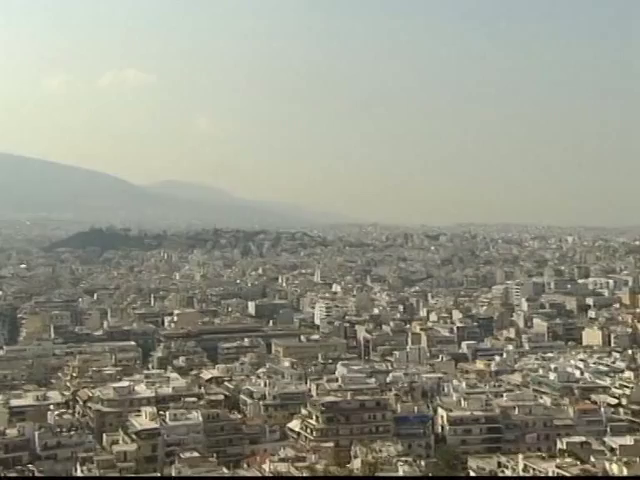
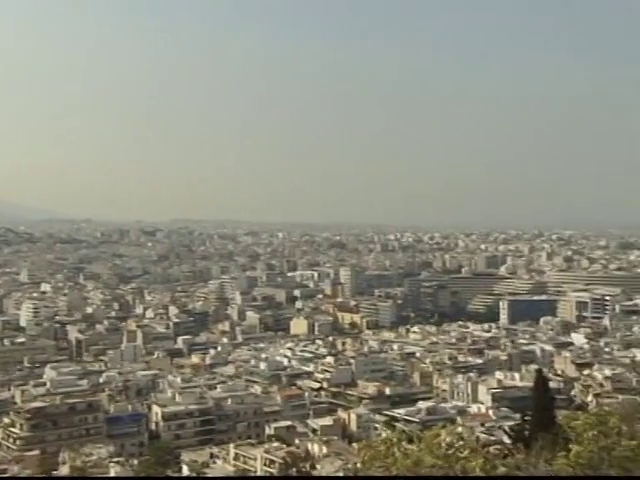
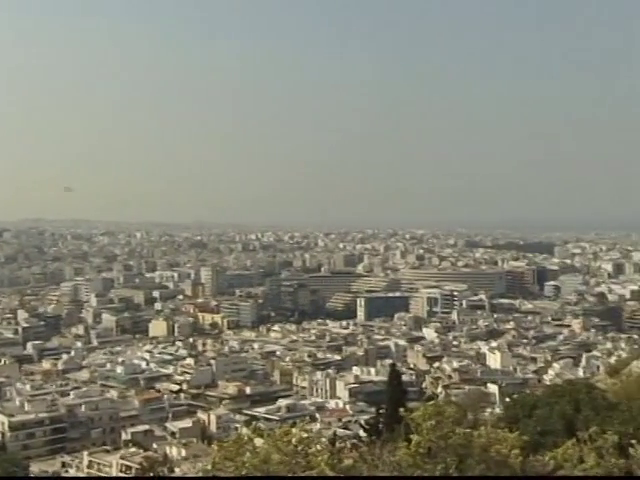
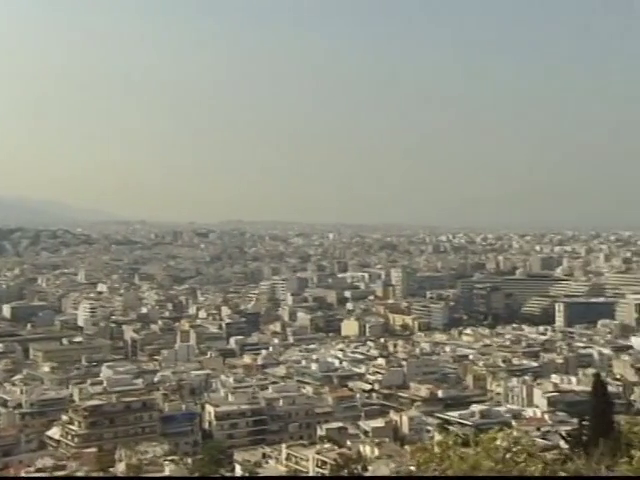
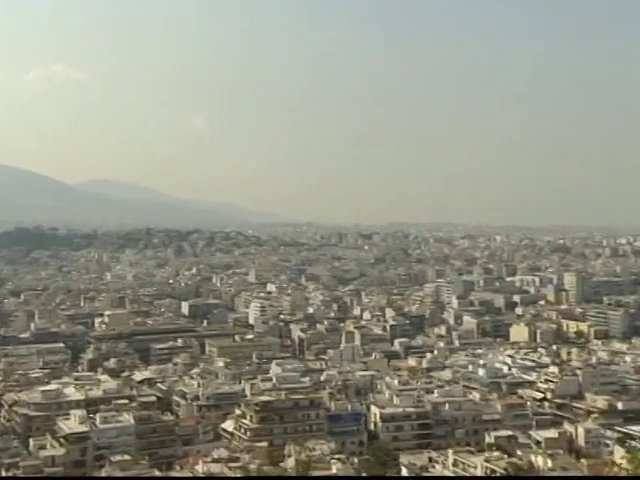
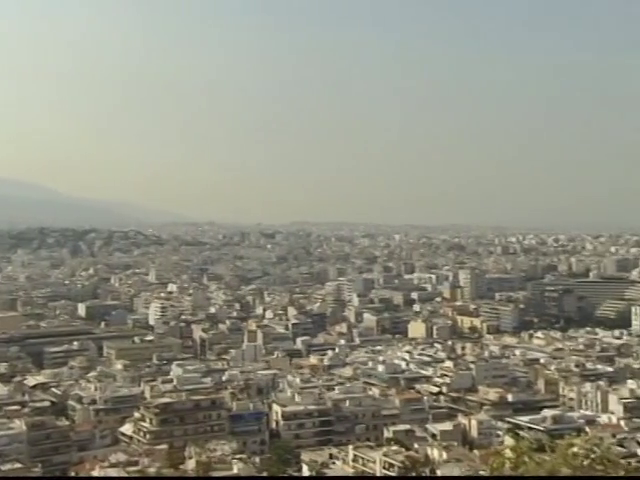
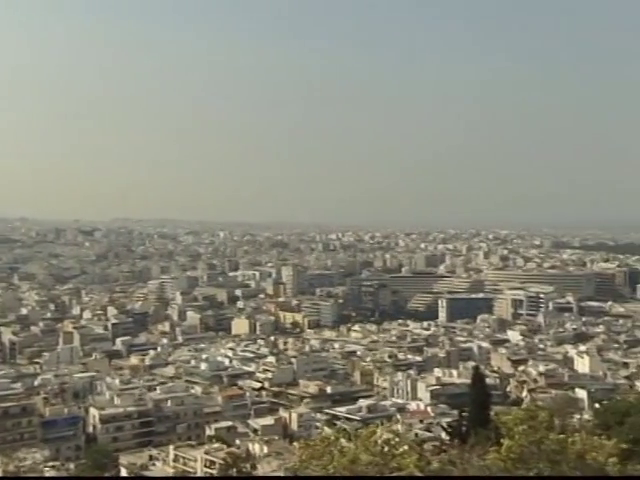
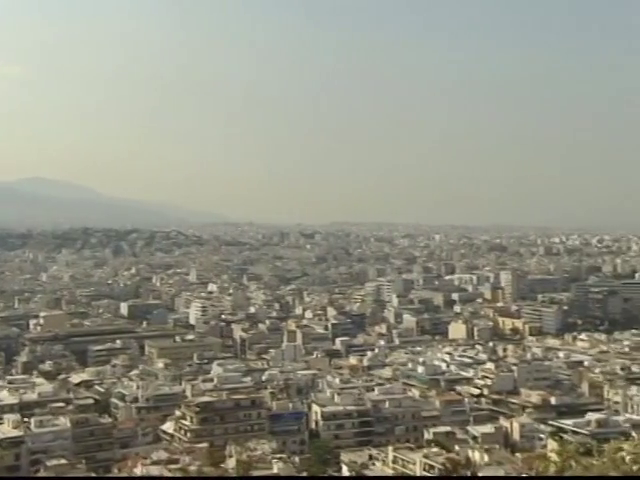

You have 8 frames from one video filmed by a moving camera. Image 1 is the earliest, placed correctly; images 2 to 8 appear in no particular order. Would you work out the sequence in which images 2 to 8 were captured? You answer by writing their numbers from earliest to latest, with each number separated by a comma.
5, 8, 6, 4, 2, 7, 3
